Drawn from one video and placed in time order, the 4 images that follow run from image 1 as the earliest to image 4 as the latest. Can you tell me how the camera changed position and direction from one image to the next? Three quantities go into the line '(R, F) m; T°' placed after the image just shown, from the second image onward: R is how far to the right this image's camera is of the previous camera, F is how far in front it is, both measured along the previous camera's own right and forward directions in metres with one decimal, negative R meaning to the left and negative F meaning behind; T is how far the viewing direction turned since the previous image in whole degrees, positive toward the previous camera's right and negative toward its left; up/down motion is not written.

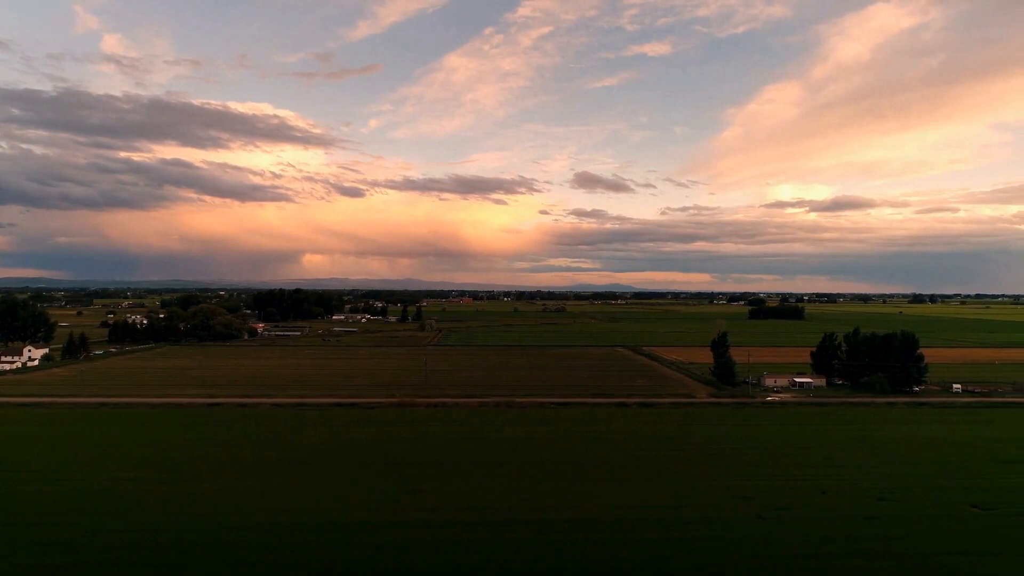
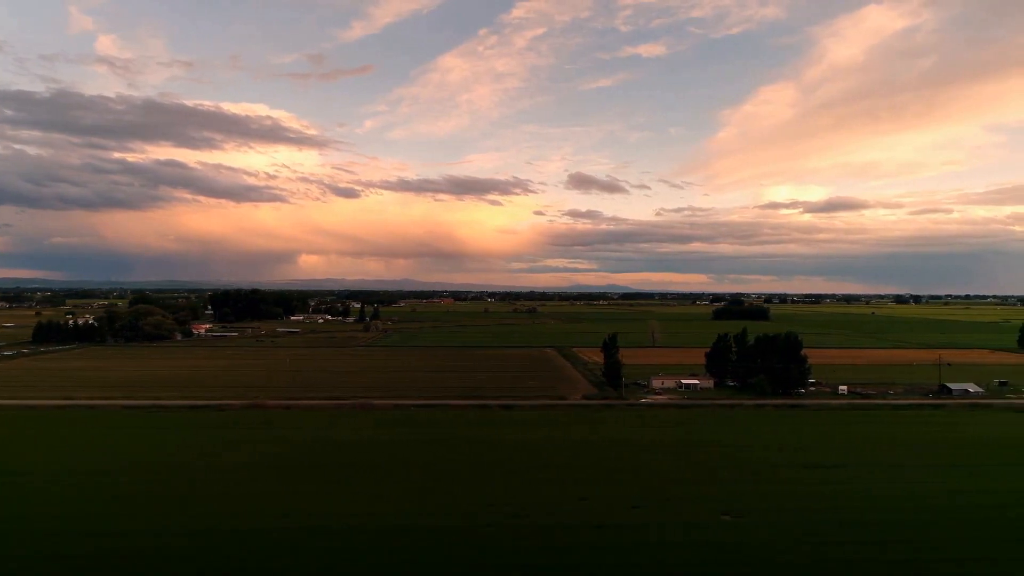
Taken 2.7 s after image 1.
(+5.5, +0.4) m; 0°
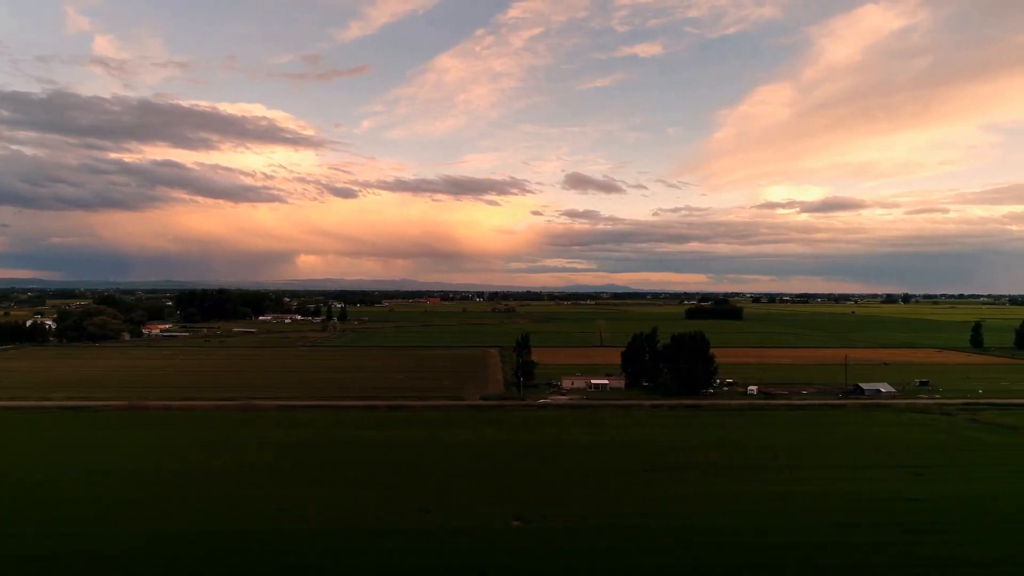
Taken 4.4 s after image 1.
(+4.4, +0.4) m; 0°
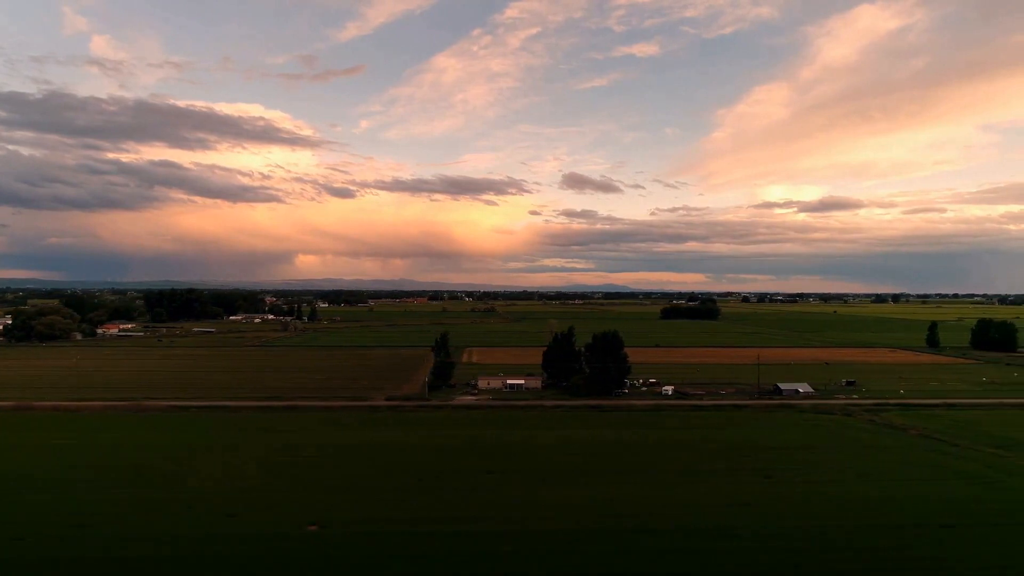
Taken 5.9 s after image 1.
(+4.0, +0.4) m; 0°
